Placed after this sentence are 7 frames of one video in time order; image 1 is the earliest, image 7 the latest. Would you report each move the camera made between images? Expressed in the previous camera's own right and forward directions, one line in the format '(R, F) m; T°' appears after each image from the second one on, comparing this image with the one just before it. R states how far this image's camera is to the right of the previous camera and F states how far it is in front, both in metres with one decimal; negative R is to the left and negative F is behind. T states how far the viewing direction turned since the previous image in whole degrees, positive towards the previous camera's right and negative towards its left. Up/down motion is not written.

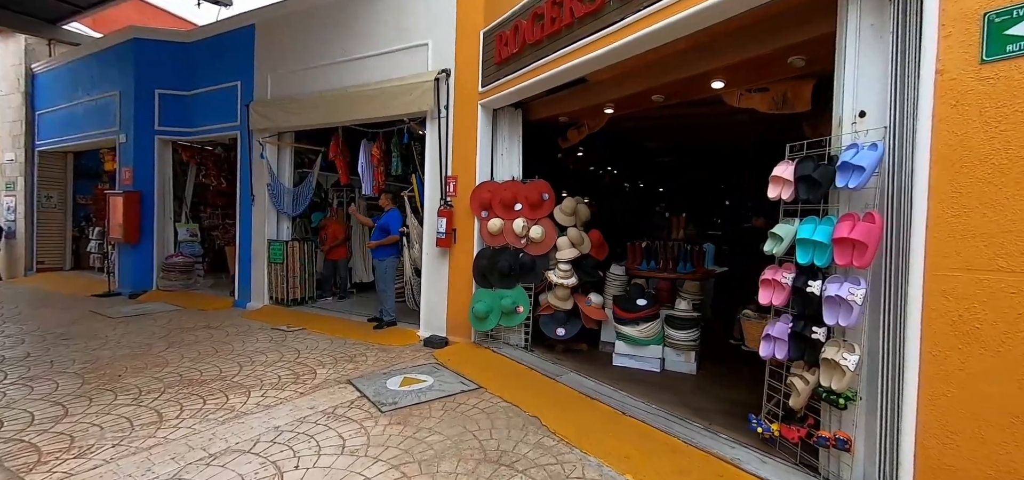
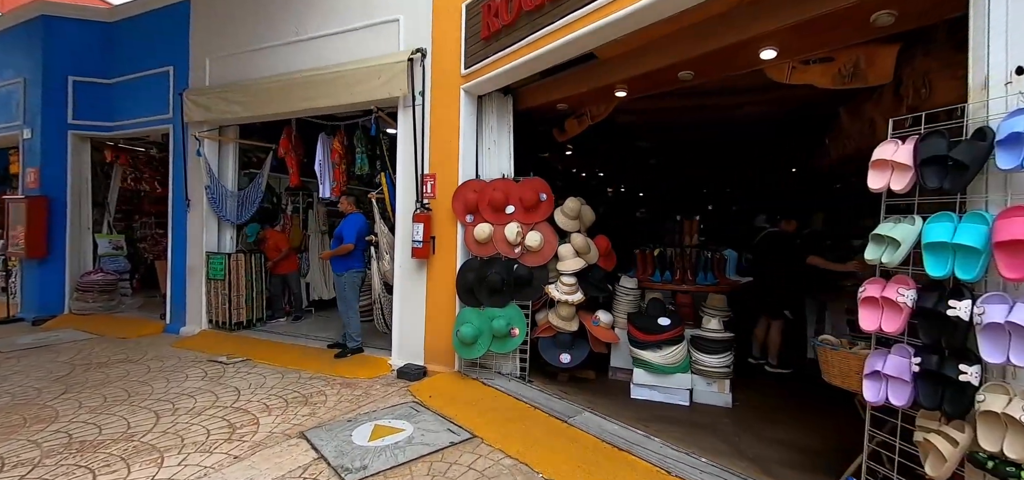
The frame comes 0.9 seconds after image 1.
(-0.2, +0.7) m; +4°
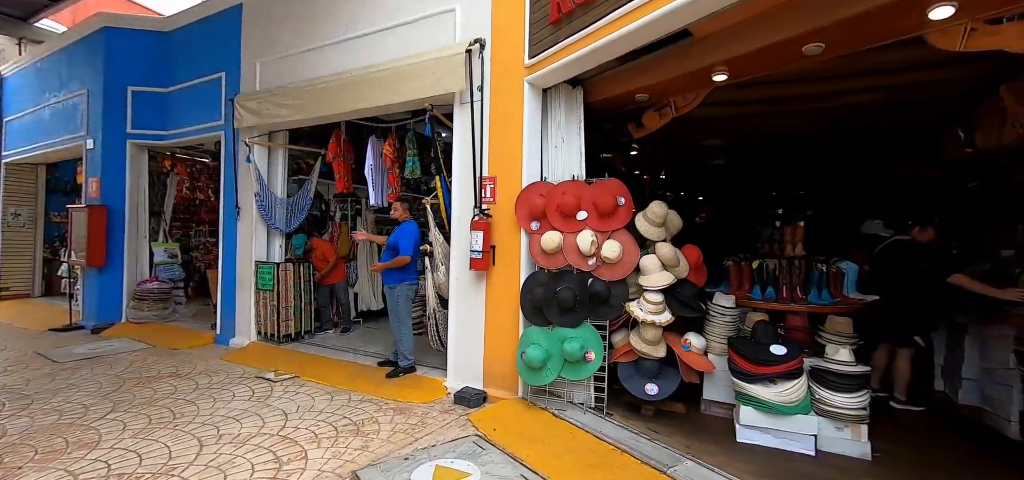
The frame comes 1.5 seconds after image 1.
(-0.3, +0.4) m; -5°
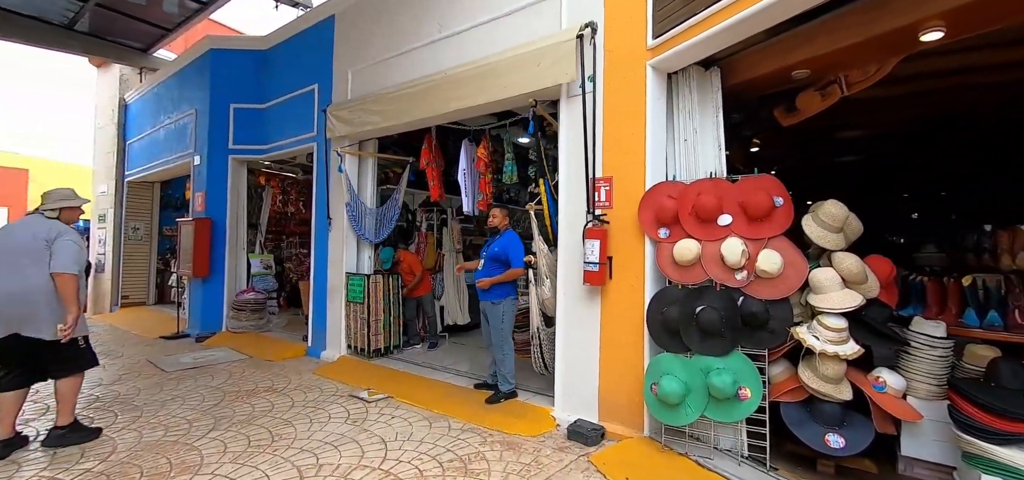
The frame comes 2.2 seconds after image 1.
(-0.4, +0.4) m; -8°
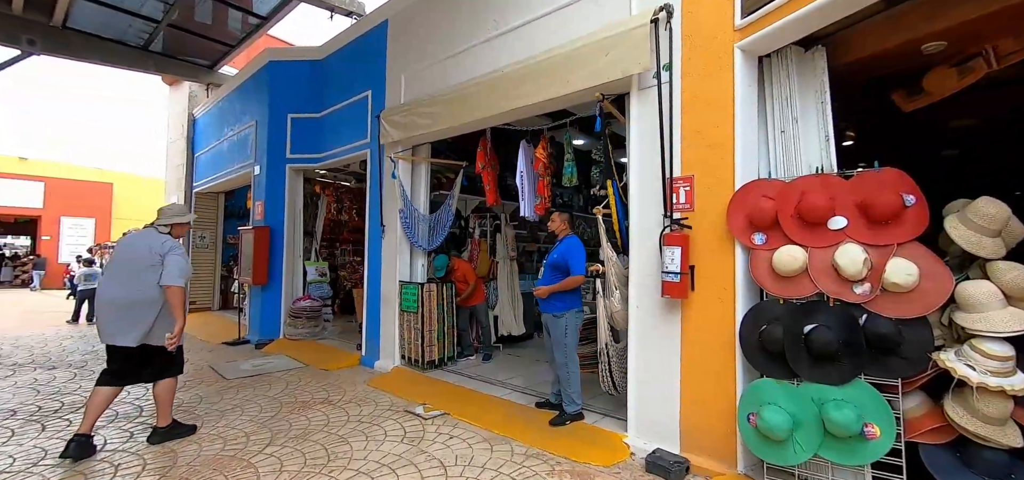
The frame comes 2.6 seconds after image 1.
(-0.2, +0.2) m; -6°
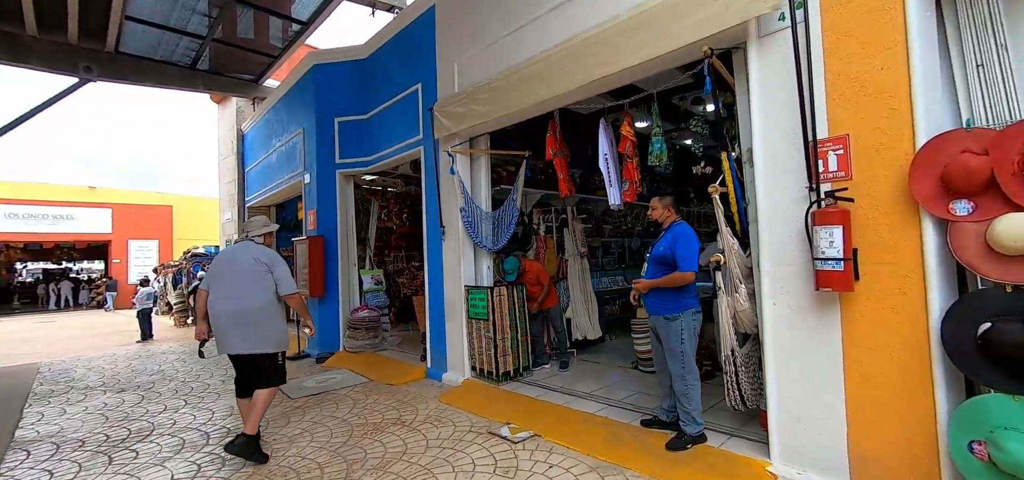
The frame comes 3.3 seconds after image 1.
(-0.4, +0.4) m; -5°
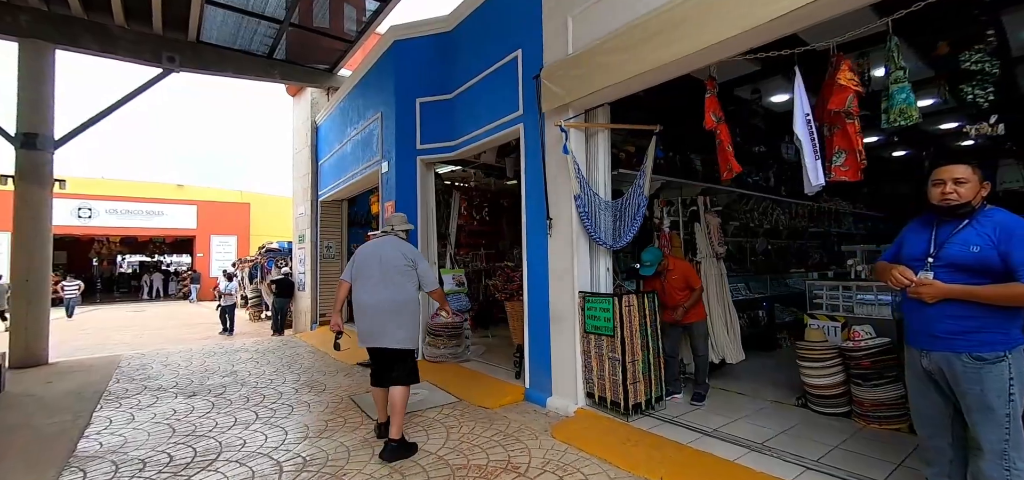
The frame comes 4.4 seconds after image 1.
(-0.6, +0.7) m; -7°
